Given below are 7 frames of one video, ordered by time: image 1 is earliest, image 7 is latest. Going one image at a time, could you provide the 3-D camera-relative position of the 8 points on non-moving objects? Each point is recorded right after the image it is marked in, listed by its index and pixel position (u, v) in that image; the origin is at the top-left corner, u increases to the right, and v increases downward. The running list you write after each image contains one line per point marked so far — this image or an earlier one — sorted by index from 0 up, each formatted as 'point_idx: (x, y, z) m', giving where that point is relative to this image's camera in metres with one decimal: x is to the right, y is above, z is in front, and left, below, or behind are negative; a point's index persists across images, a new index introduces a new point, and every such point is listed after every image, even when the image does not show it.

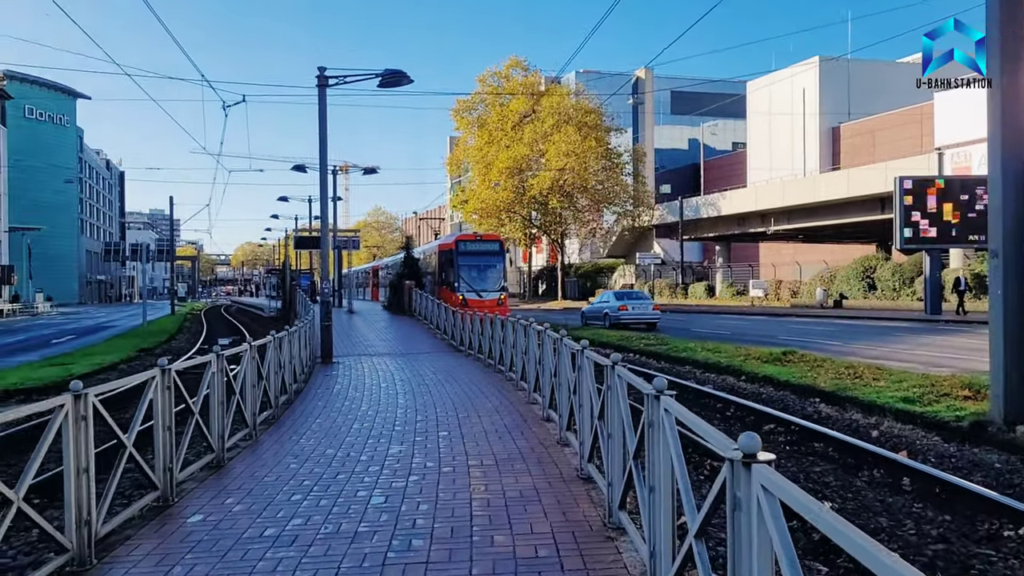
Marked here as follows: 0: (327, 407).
0: (-2.4, -1.5, +11.4) m
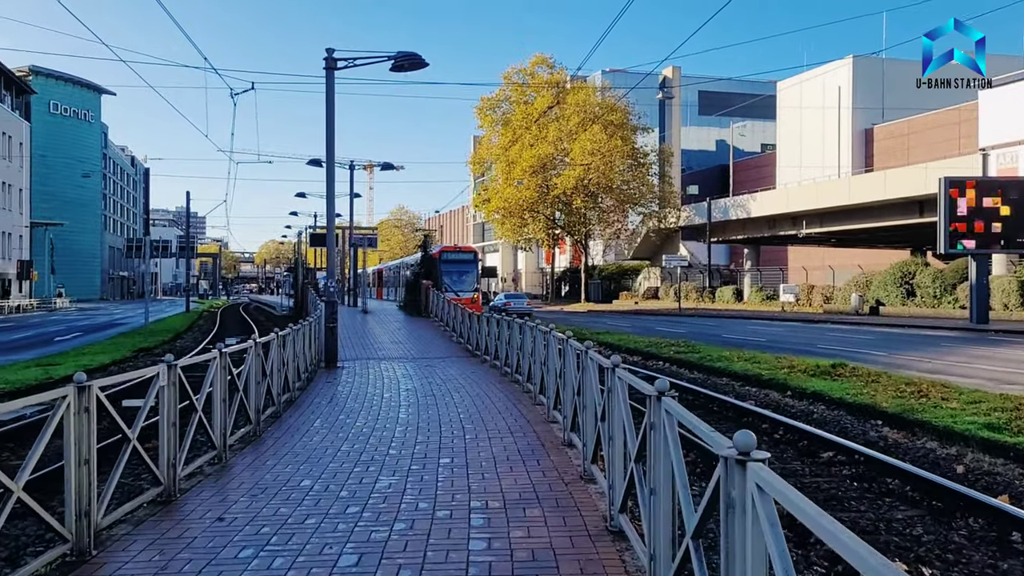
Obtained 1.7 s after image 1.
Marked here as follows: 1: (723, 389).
0: (-2.2, -1.5, +10.1) m
1: (+3.1, -1.5, +12.7) m
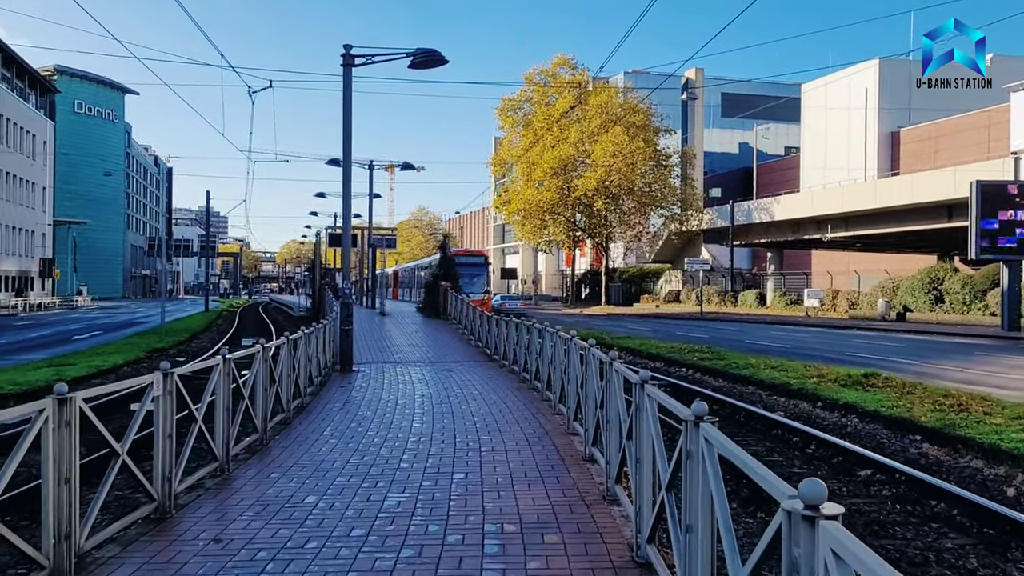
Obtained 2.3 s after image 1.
0: (-2.0, -1.5, +9.7) m
1: (+3.4, -1.6, +12.2) m
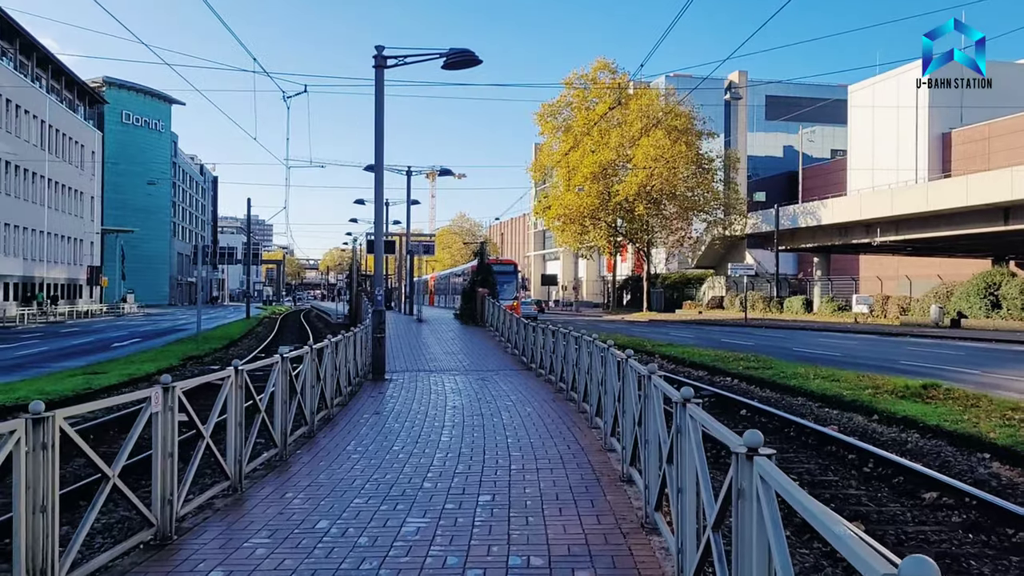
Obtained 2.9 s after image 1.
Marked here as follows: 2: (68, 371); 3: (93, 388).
0: (-1.6, -1.6, +9.3) m
1: (+3.8, -1.7, +11.6) m
2: (-8.1, -1.5, +15.9) m
3: (-6.3, -1.5, +13.0) m
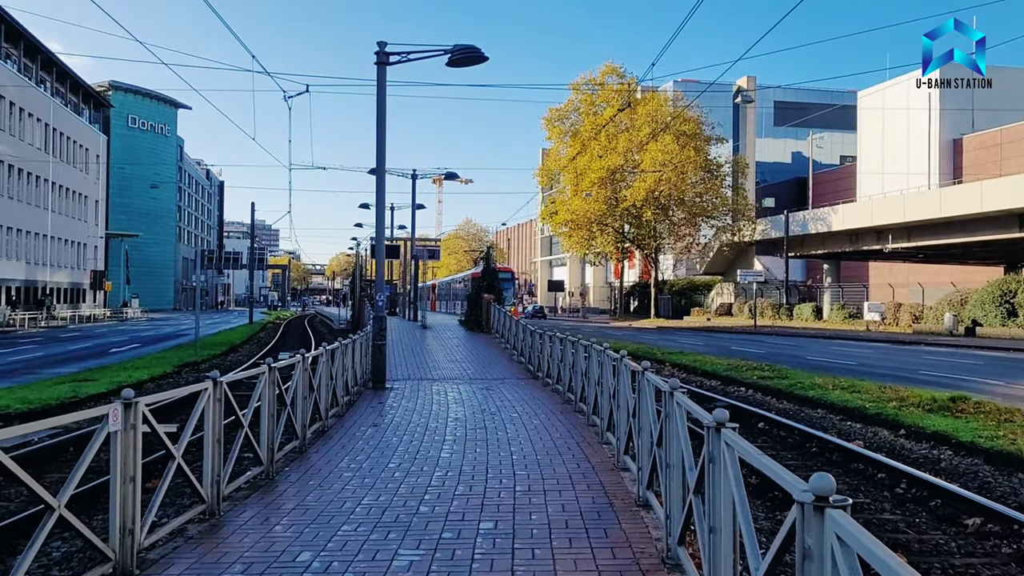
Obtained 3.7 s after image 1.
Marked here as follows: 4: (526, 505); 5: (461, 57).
0: (-1.6, -1.6, +8.7) m
1: (+3.9, -1.7, +10.9) m
2: (-8.1, -1.6, +15.4) m
3: (-6.2, -1.6, +12.4) m
4: (+0.1, -1.5, +6.1) m
5: (-0.9, +3.8, +14.4) m
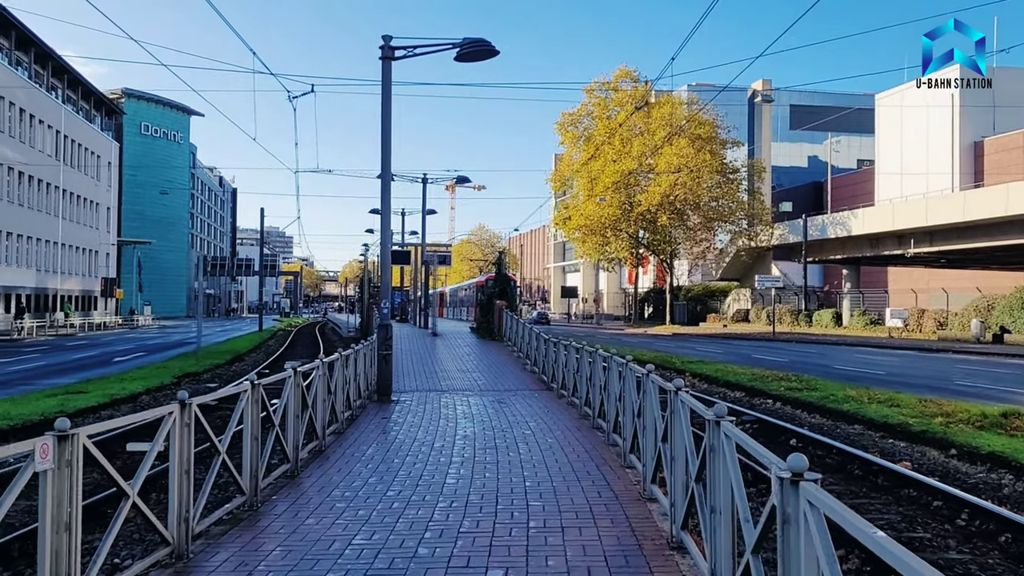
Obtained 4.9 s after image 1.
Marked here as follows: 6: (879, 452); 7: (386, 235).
0: (-1.4, -1.7, +7.9) m
1: (+4.1, -1.8, +10.1) m
2: (-7.8, -1.7, +14.7) m
3: (-6.0, -1.7, +11.7) m
4: (+0.2, -1.6, +5.3) m
5: (-0.7, +3.7, +13.6) m
6: (+4.1, -1.8, +9.6) m
7: (-2.0, +0.9, +14.1) m
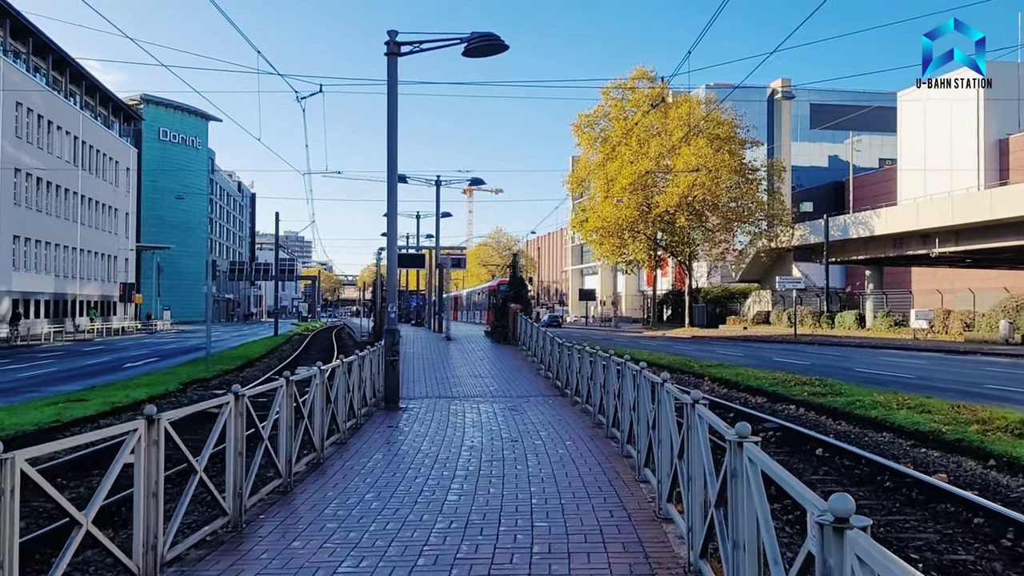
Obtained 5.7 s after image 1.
0: (-1.4, -1.7, +7.5) m
1: (+4.2, -1.8, +9.5) m
2: (-7.6, -1.8, +14.4) m
3: (-5.9, -1.7, +11.4) m
4: (+0.2, -1.6, +4.8) m
5: (-0.5, +3.7, +13.1) m
6: (+4.2, -1.8, +9.0) m
7: (-1.9, +0.8, +13.7) m
